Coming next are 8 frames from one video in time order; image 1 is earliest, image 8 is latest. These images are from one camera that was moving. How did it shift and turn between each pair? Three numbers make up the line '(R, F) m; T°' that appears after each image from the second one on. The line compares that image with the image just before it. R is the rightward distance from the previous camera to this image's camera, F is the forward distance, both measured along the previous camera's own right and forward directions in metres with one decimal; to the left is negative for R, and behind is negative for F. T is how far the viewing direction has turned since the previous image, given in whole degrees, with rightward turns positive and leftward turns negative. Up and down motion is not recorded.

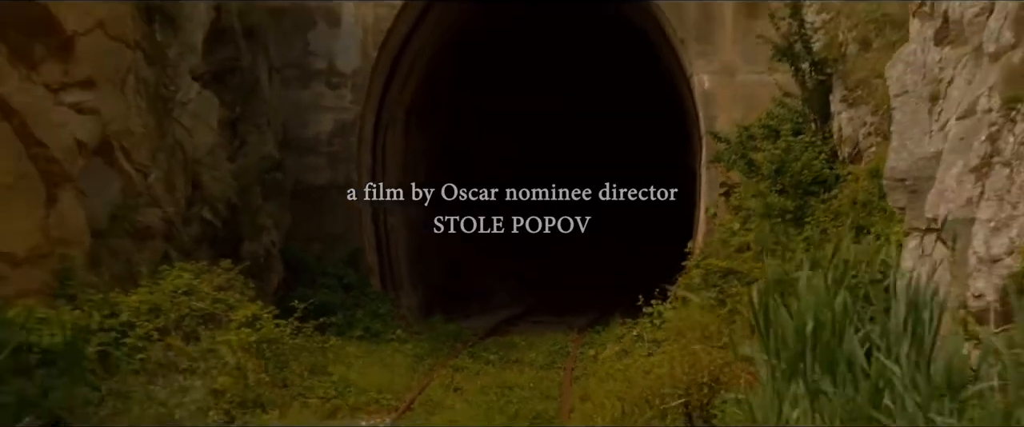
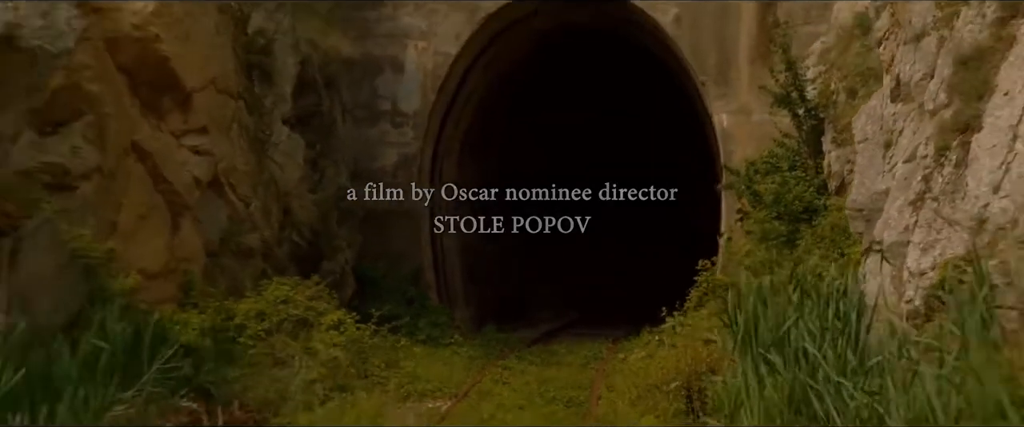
(+0.1, -1.5) m; -2°
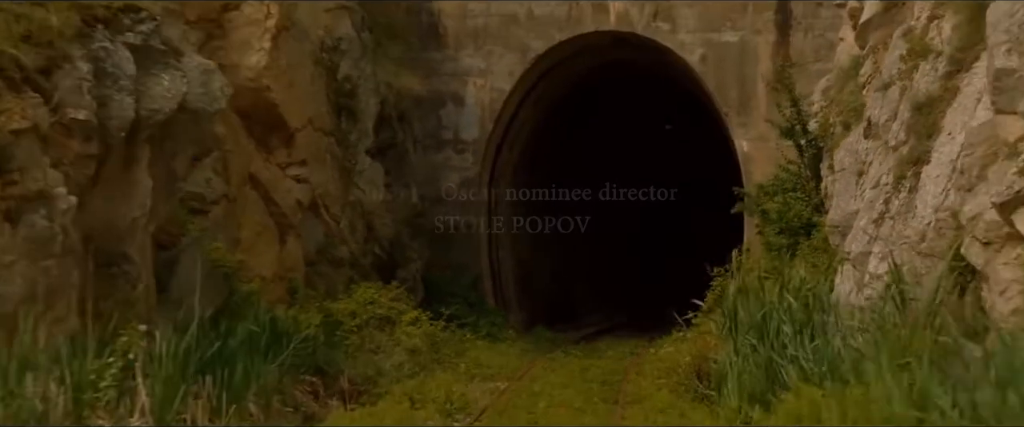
(0.0, -1.9) m; -2°
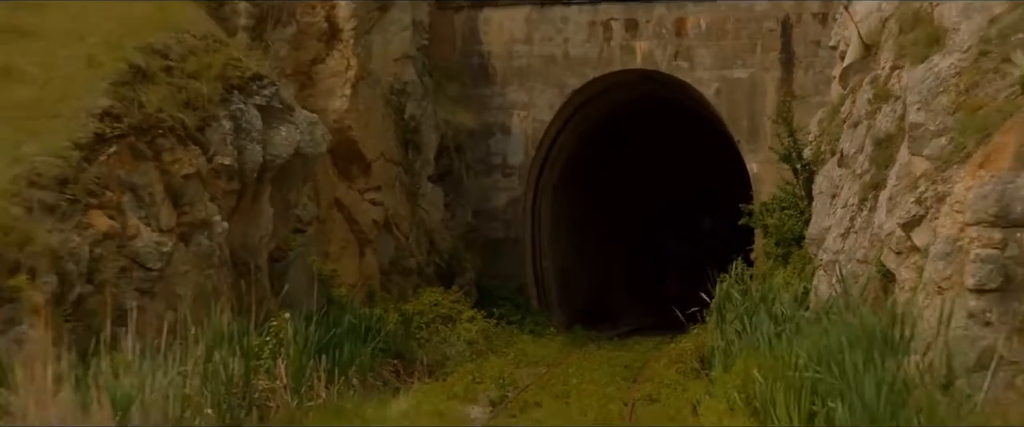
(0.0, -2.2) m; -2°
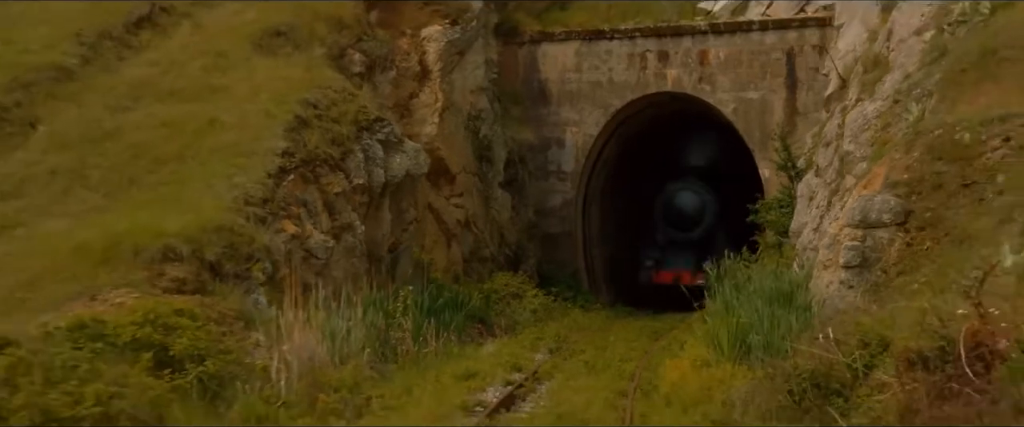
(+0.1, -3.6) m; -2°
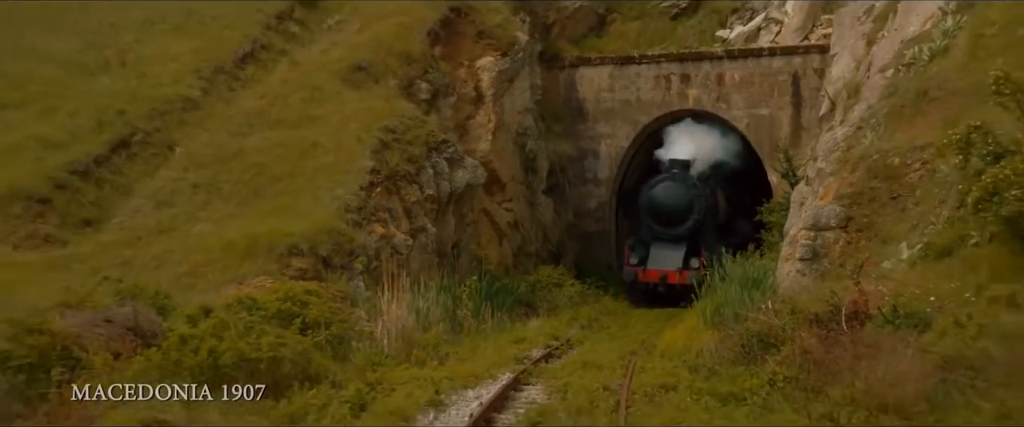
(+0.1, -3.1) m; -2°
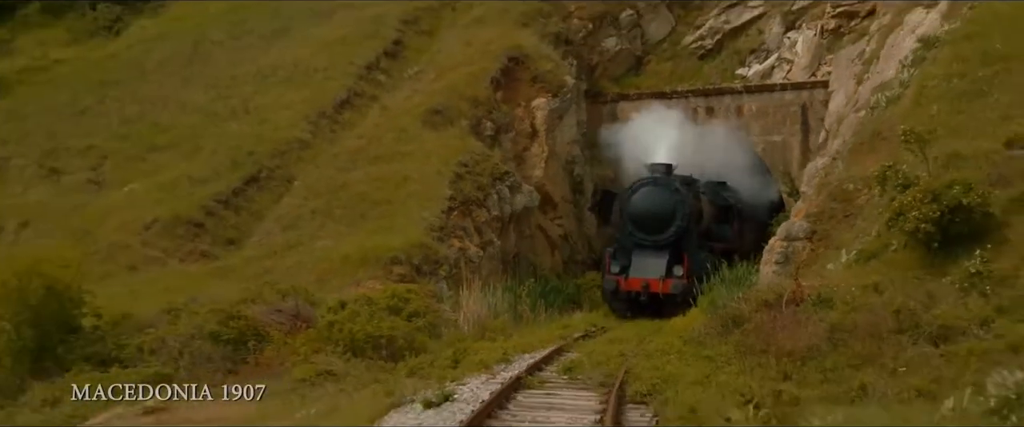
(+0.1, -4.1) m; -2°
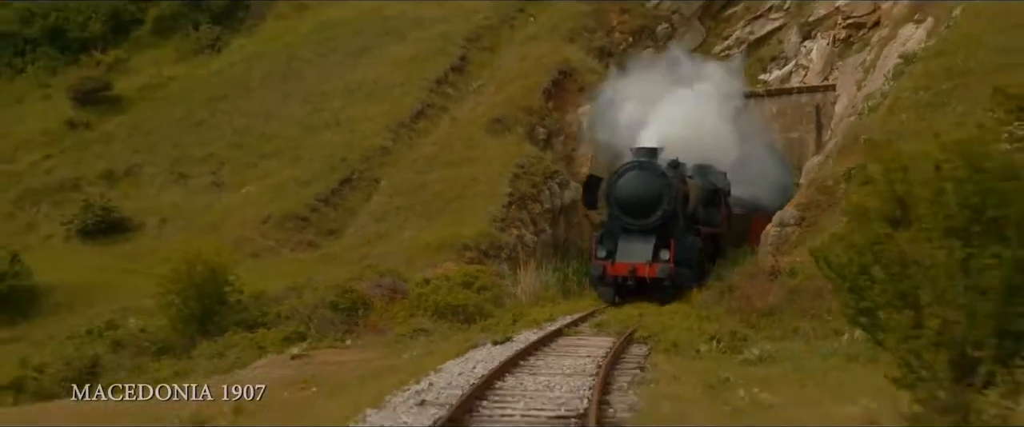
(+0.2, -4.1) m; -2°
